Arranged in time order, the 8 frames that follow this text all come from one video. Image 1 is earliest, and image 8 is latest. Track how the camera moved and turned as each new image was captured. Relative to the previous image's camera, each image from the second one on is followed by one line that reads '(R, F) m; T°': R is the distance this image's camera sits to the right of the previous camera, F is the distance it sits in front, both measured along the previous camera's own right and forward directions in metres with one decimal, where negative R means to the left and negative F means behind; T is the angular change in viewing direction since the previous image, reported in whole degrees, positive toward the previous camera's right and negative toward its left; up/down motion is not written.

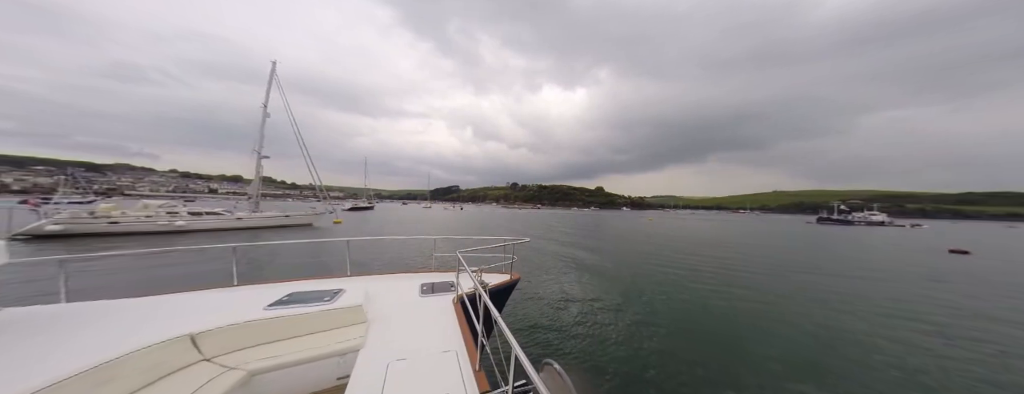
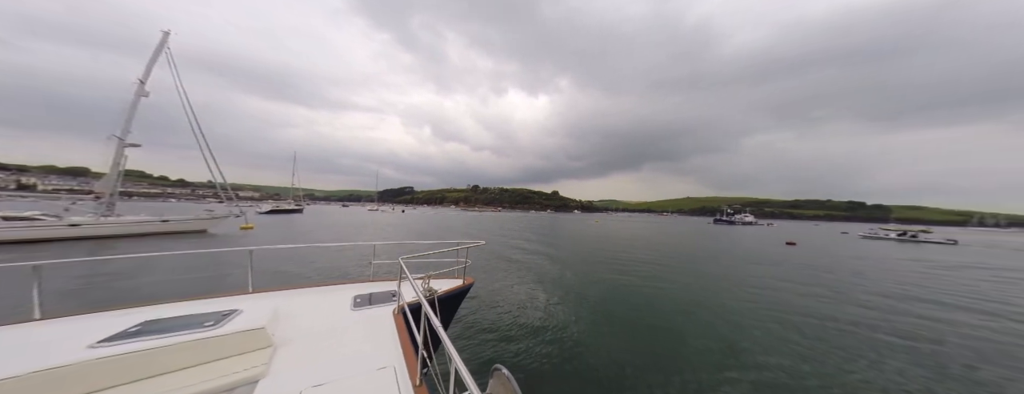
(-3.5, +0.5) m; +12°
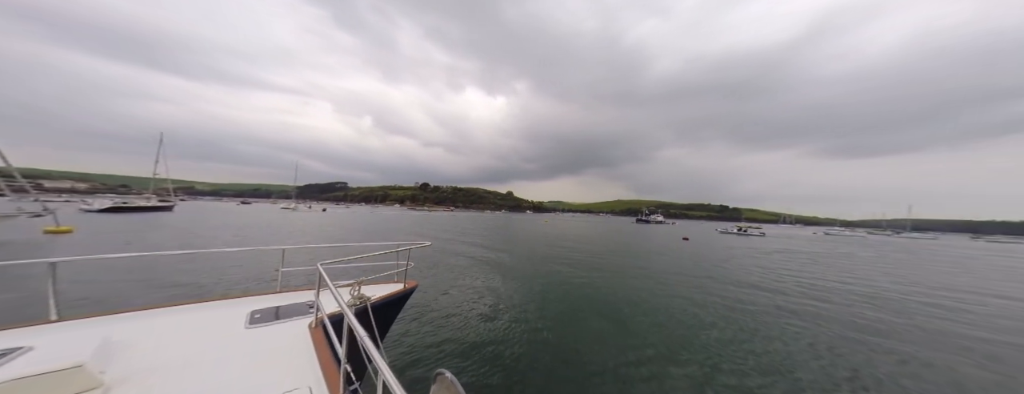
(-0.4, +1.2) m; +12°
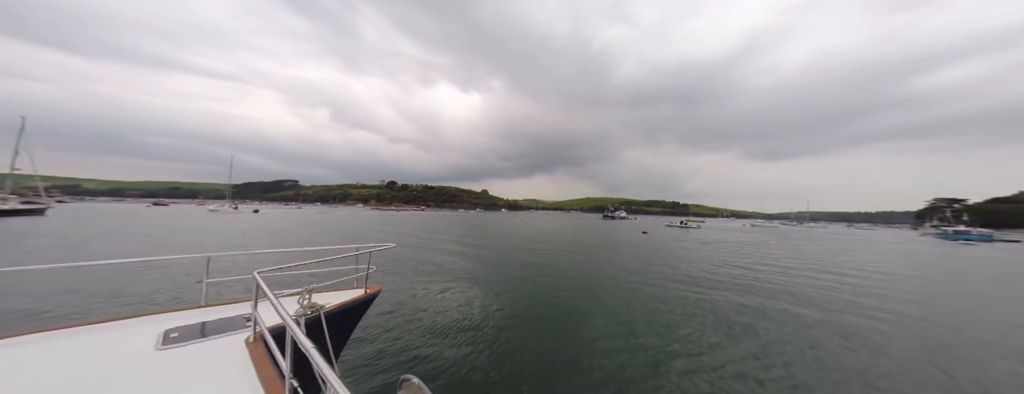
(+1.1, +0.3) m; +7°
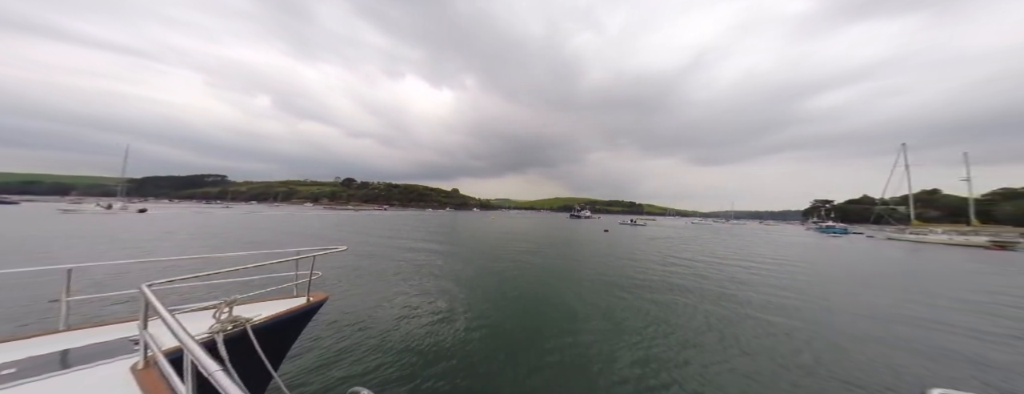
(+1.6, +0.8) m; +7°
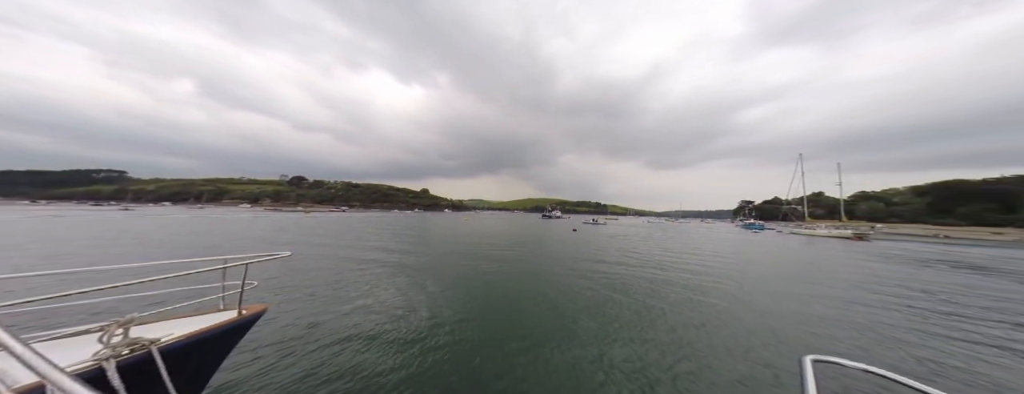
(+1.9, -0.1) m; +7°
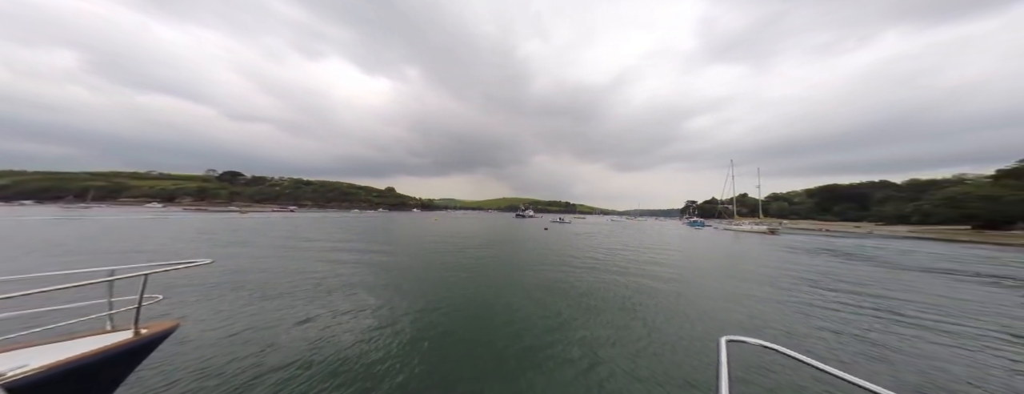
(+1.1, +0.1) m; +8°
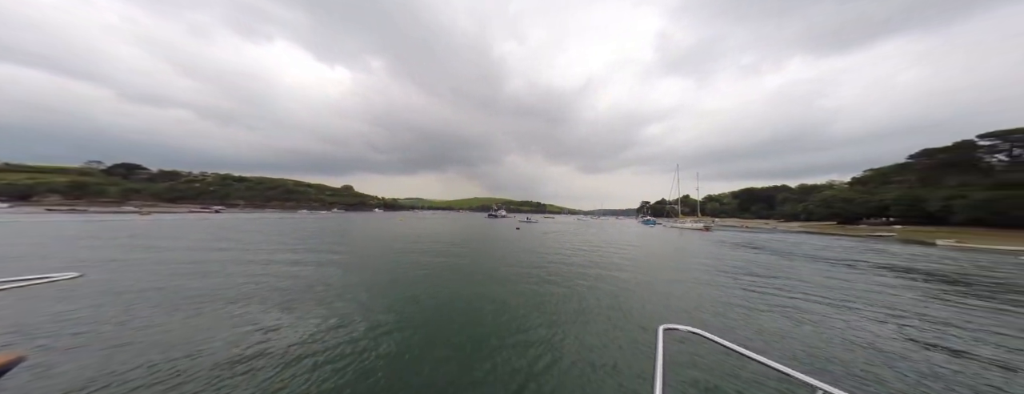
(+1.0, +0.2) m; +8°
